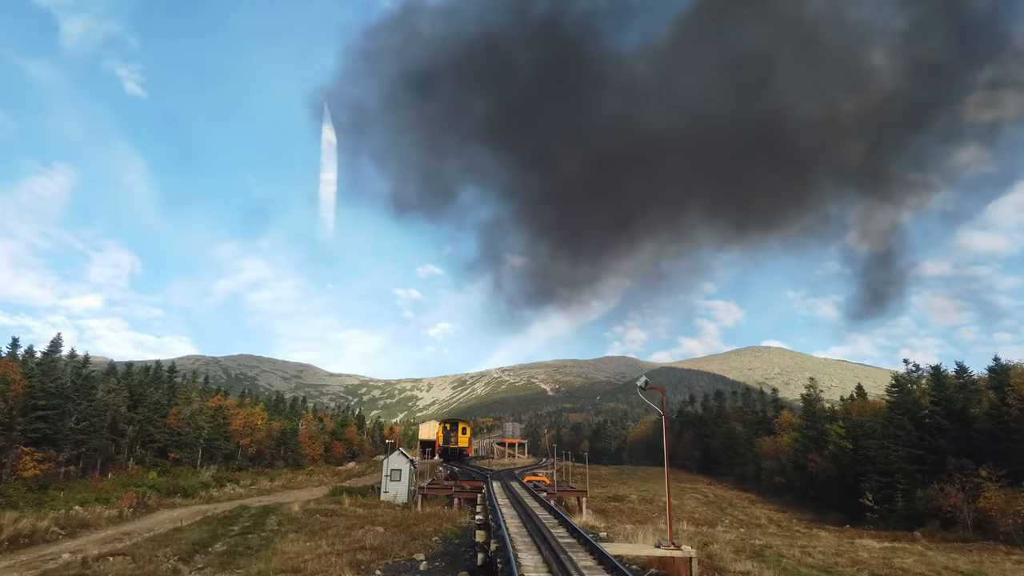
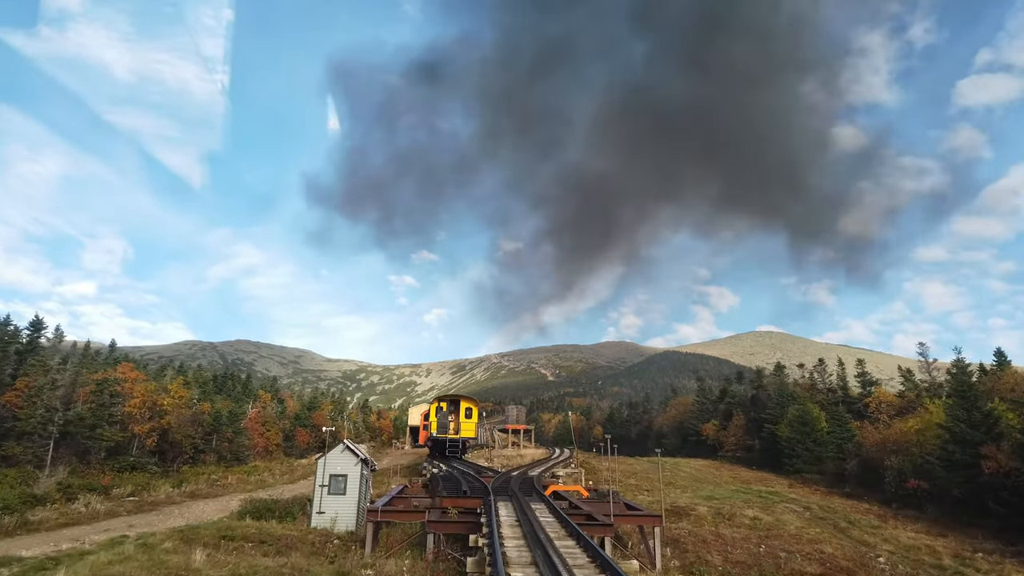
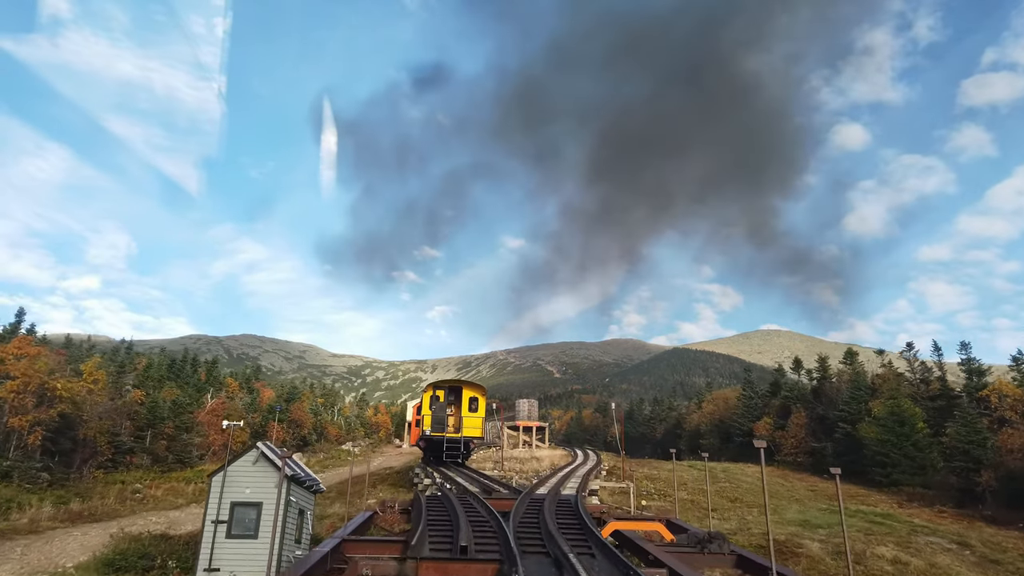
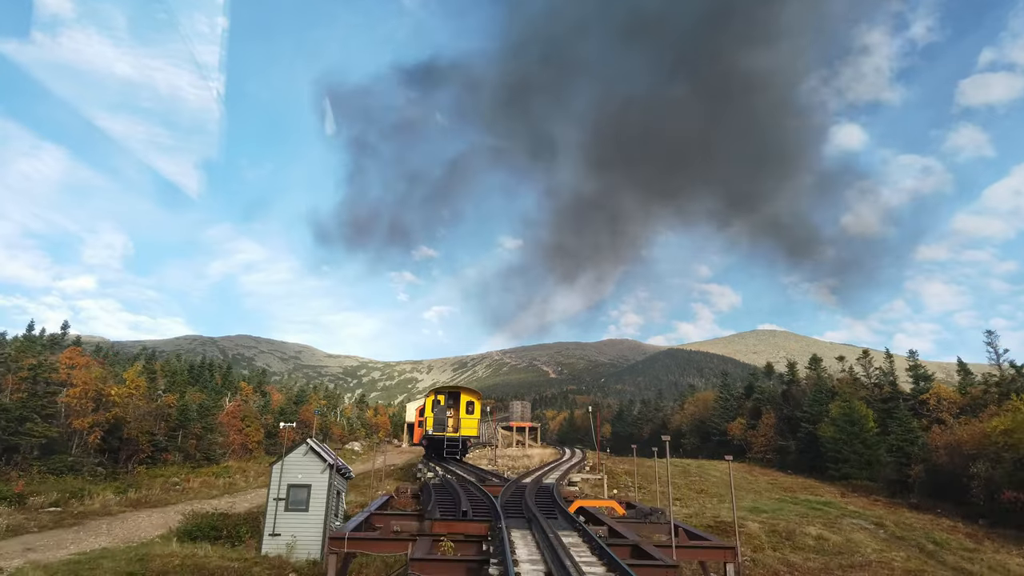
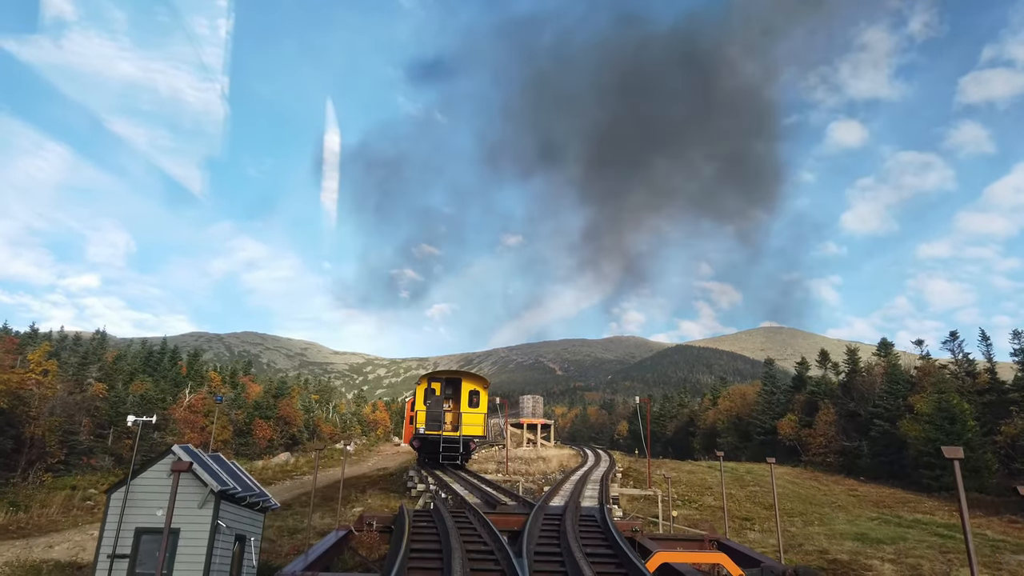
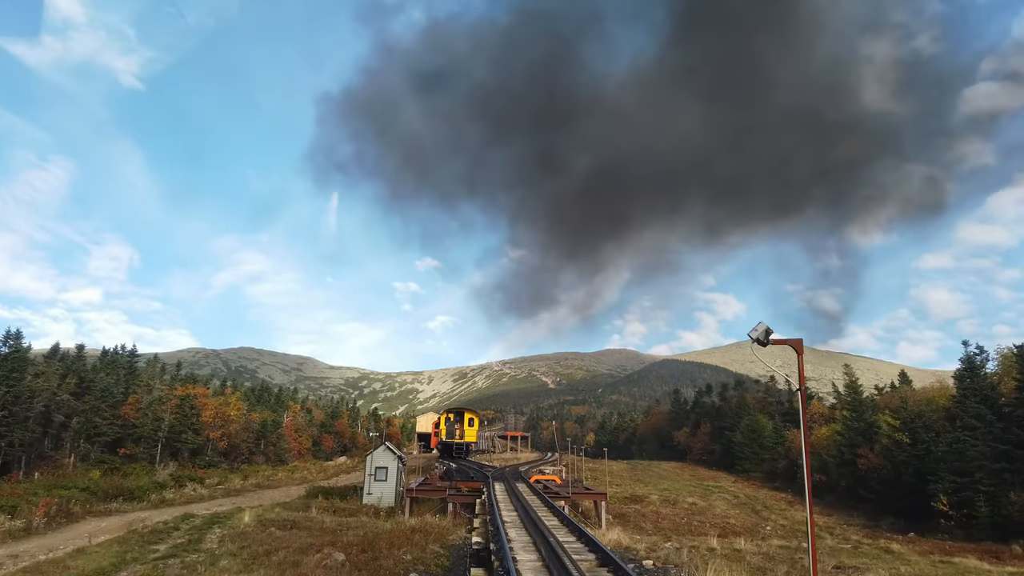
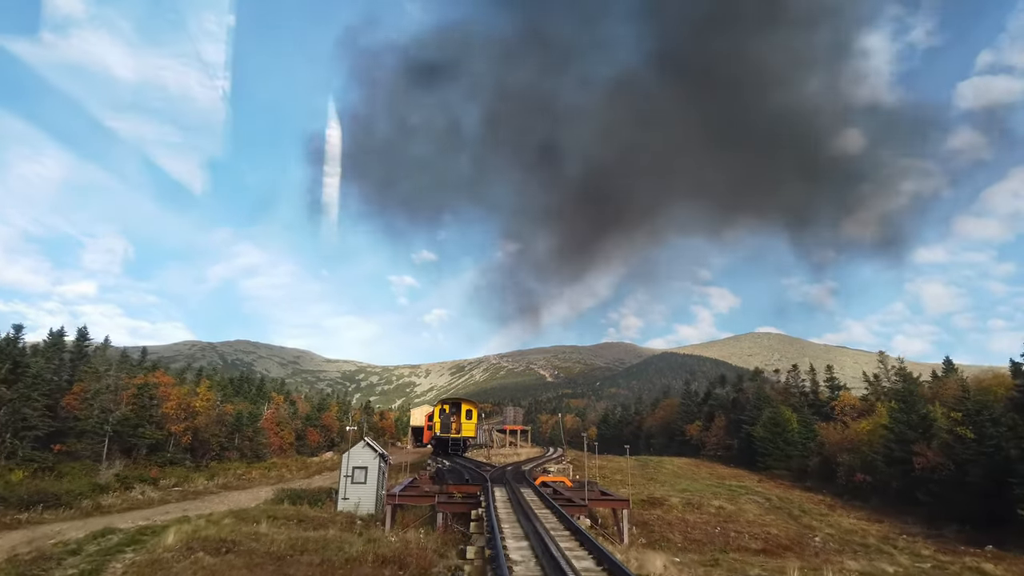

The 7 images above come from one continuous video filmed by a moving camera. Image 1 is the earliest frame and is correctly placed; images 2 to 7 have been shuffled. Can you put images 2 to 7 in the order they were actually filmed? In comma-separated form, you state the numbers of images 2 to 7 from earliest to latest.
6, 7, 2, 4, 3, 5
